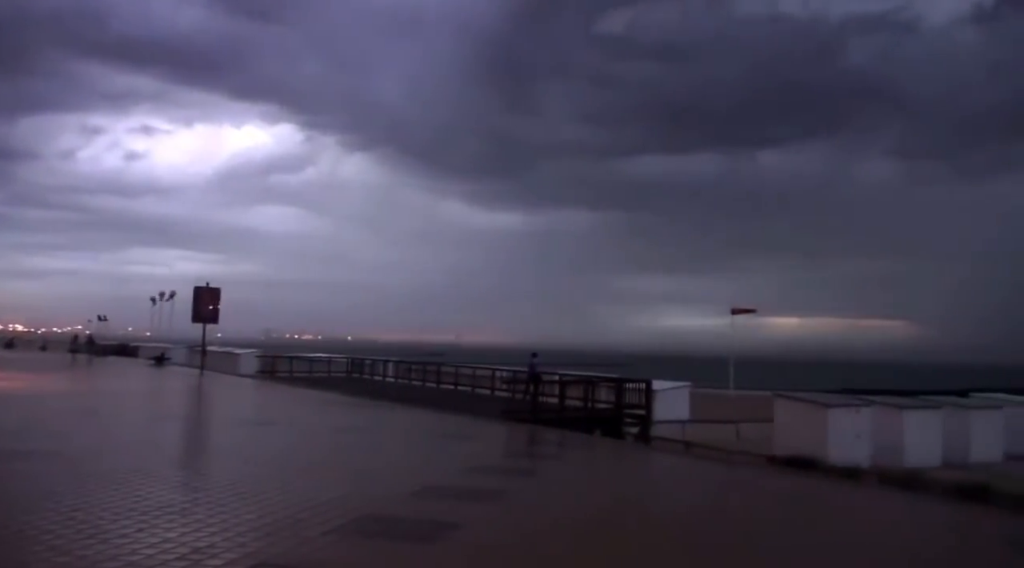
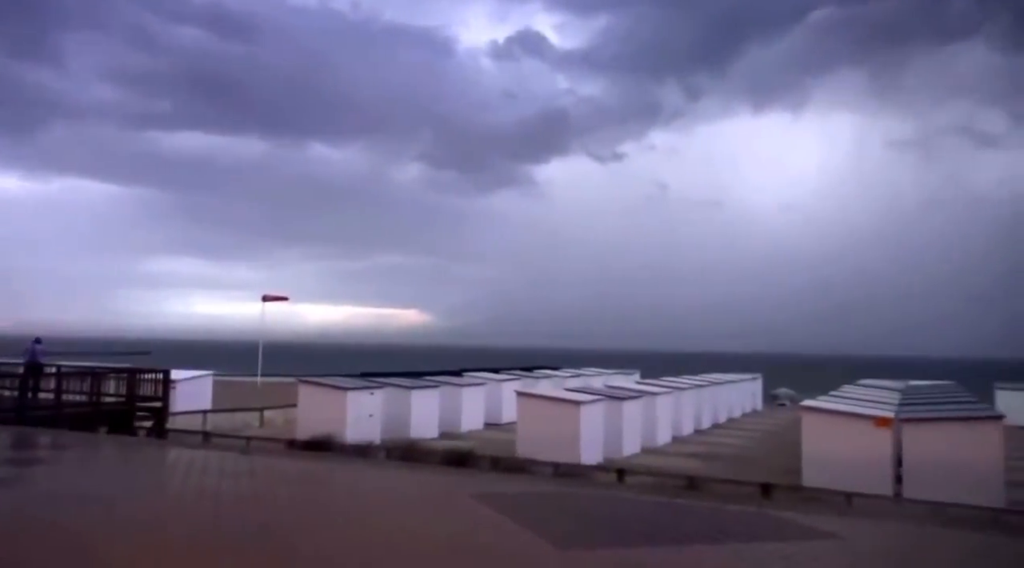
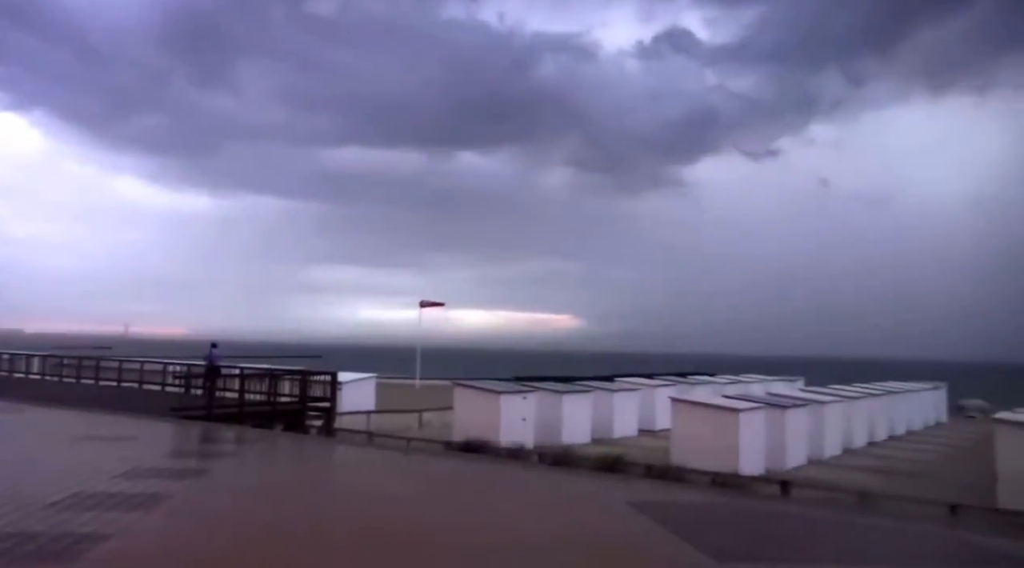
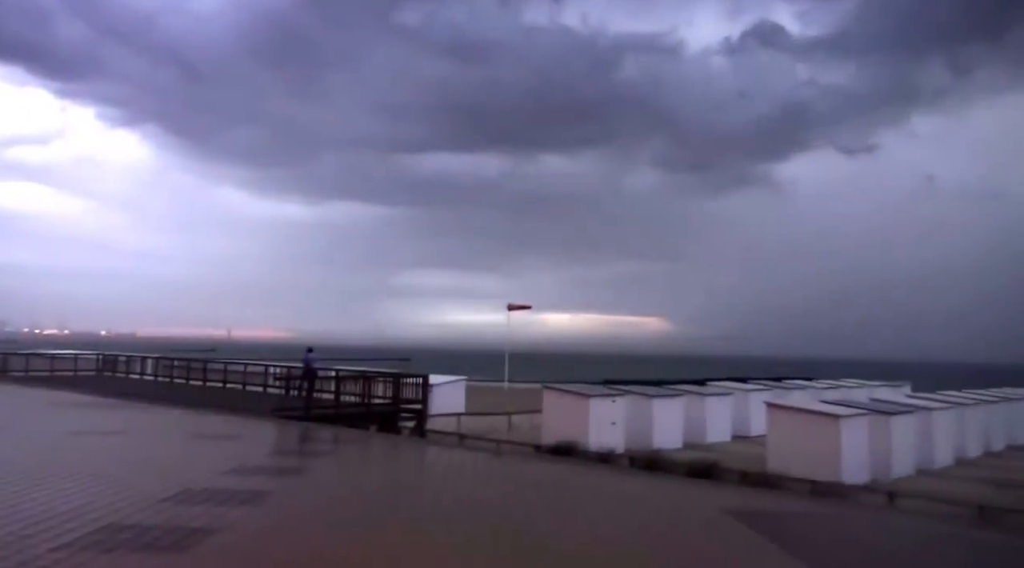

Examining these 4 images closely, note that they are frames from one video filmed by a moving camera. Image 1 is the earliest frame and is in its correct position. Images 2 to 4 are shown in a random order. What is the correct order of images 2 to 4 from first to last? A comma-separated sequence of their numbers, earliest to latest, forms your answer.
4, 3, 2
